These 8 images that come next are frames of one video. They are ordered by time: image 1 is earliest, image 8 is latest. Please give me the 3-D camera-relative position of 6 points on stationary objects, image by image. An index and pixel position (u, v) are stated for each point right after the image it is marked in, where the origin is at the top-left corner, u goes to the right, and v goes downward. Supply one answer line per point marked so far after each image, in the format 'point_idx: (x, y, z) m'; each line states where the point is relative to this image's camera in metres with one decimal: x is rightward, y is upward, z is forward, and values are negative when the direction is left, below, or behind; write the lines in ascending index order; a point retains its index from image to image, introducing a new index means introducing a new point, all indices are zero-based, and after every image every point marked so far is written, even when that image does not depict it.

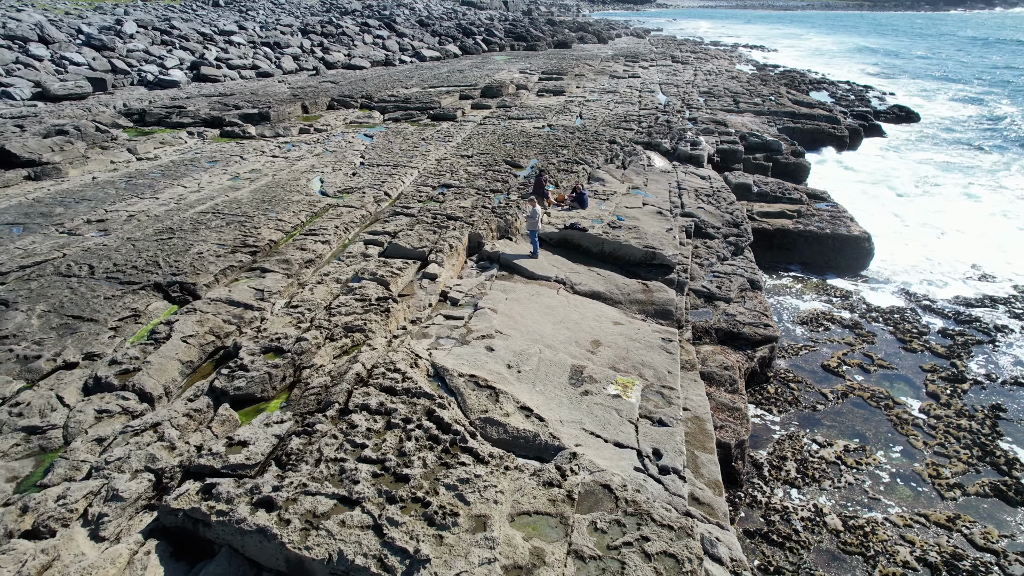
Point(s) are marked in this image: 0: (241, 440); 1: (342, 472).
0: (-2.0, -1.2, +4.8) m
1: (-1.1, -1.3, +4.4) m
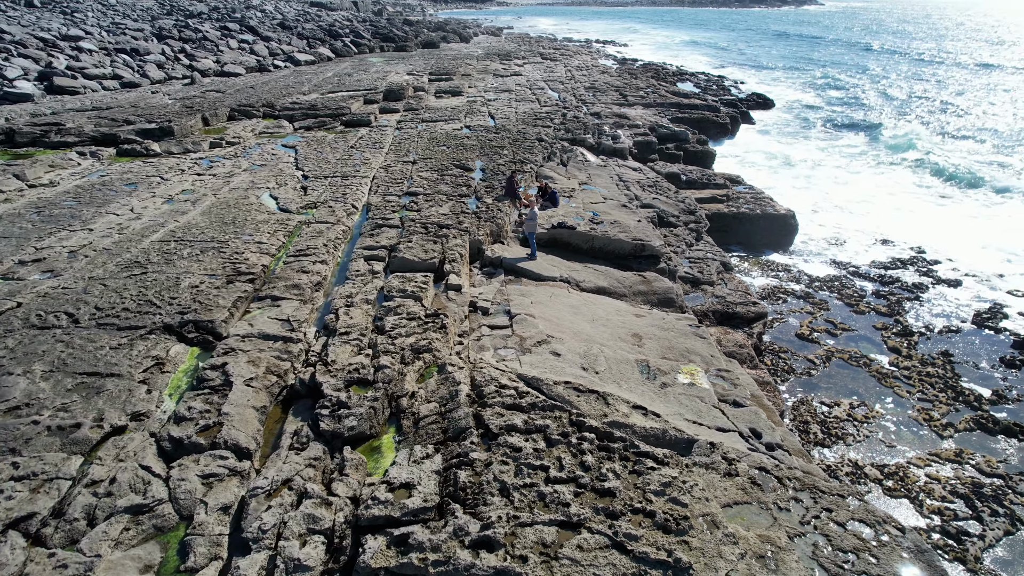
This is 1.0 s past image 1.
0: (-0.7, -1.4, +4.4) m
1: (+0.2, -1.4, +4.2) m
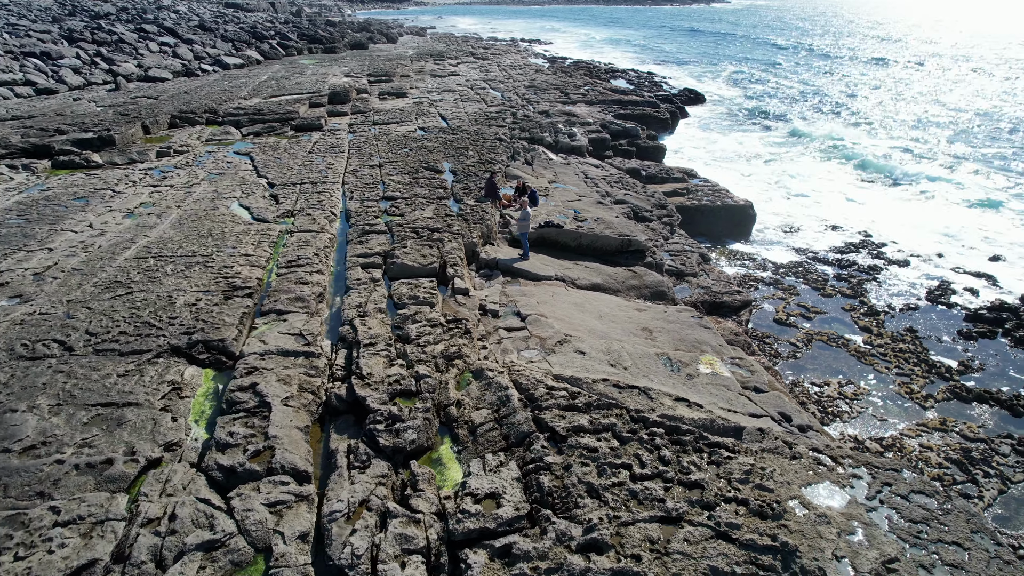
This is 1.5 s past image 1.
0: (-0.1, -1.4, +4.4) m
1: (+0.8, -1.4, +4.2) m
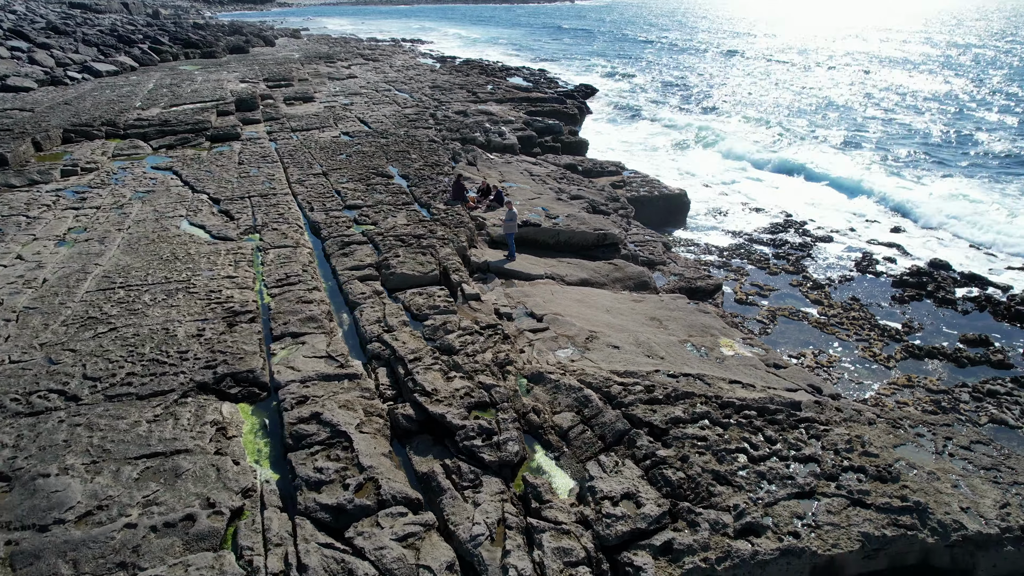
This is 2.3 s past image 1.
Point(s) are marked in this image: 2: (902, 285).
0: (+0.8, -1.4, +4.4) m
1: (+1.7, -1.3, +4.4) m
2: (+7.8, +0.1, +12.7) m
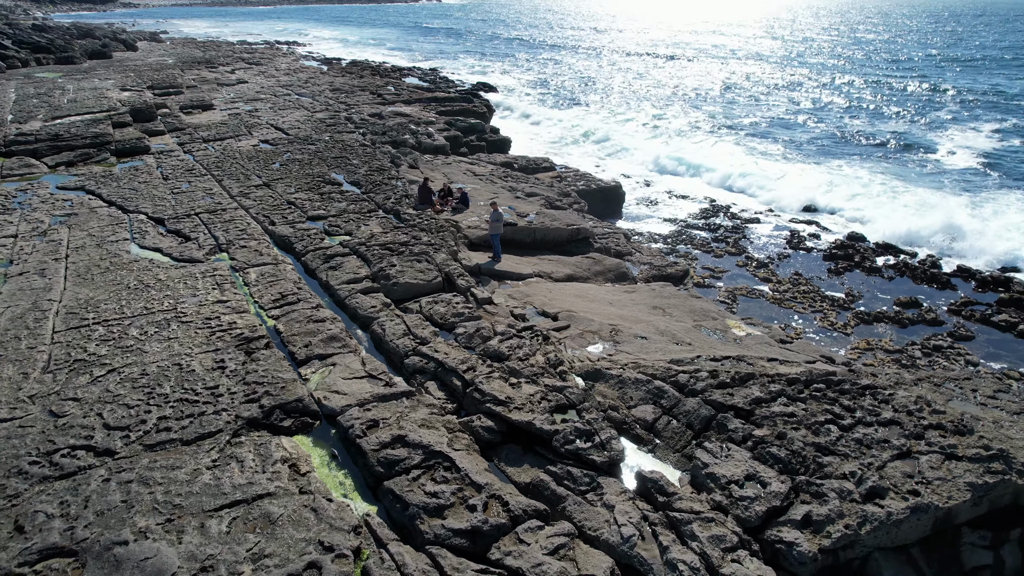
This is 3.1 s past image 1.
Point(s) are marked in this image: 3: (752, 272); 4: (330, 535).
0: (+1.6, -1.3, +4.5) m
1: (+2.6, -1.1, +4.7) m
2: (+7.0, +0.7, +13.9) m
3: (+5.0, +0.3, +13.3) m
4: (-1.2, -1.6, +4.2) m
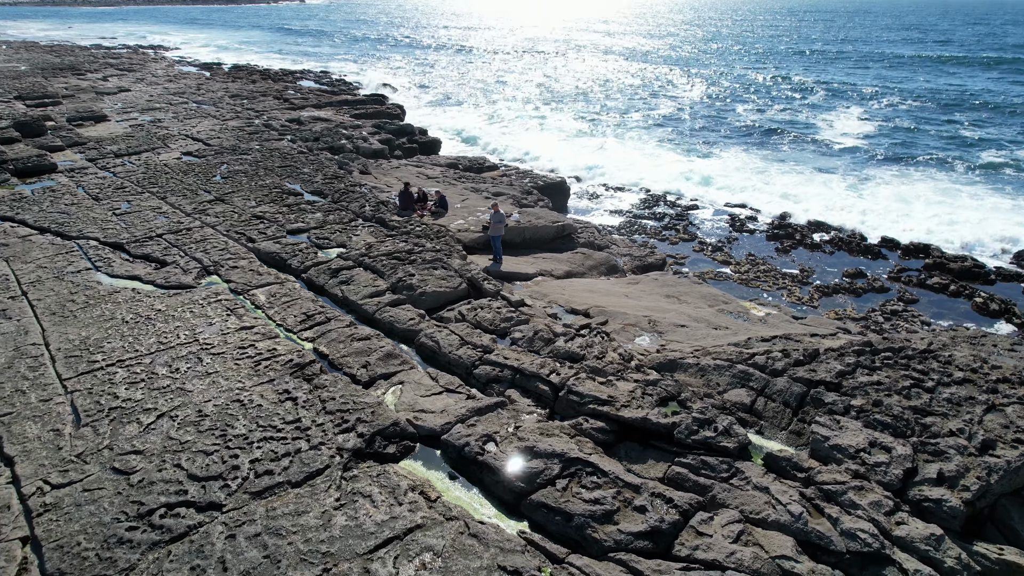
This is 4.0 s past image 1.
0: (+2.7, -1.2, +4.8) m
1: (+3.6, -0.9, +5.2) m
2: (+6.2, +1.2, +15.0) m
3: (+4.4, +0.7, +14.0) m
4: (0.0, -1.7, +4.0) m
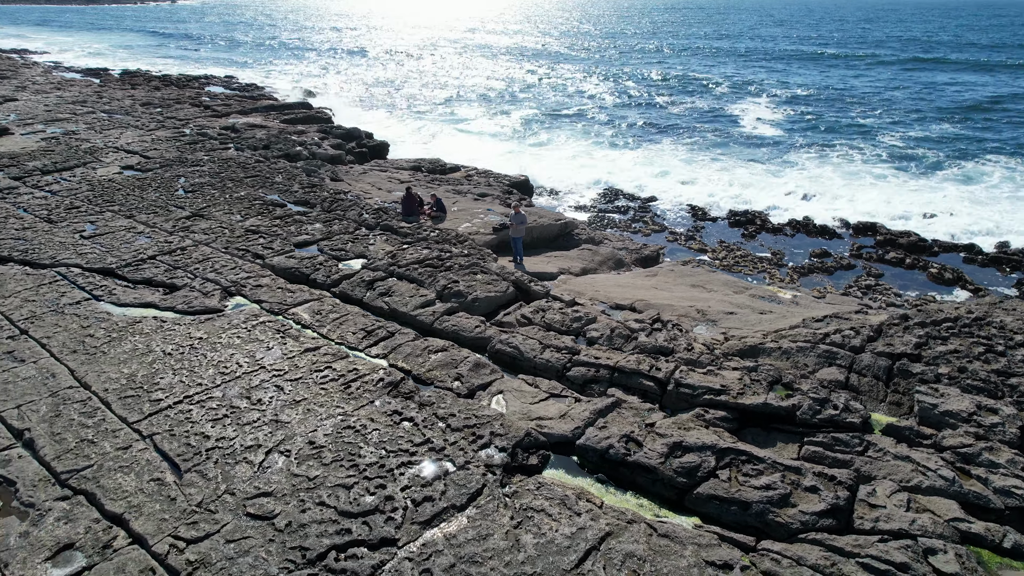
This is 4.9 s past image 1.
0: (+3.8, -1.0, +5.2) m
1: (+4.6, -0.7, +5.7) m
2: (+5.6, +1.6, +15.8) m
3: (+4.0, +1.0, +14.6) m
4: (+1.3, -1.7, +4.0) m
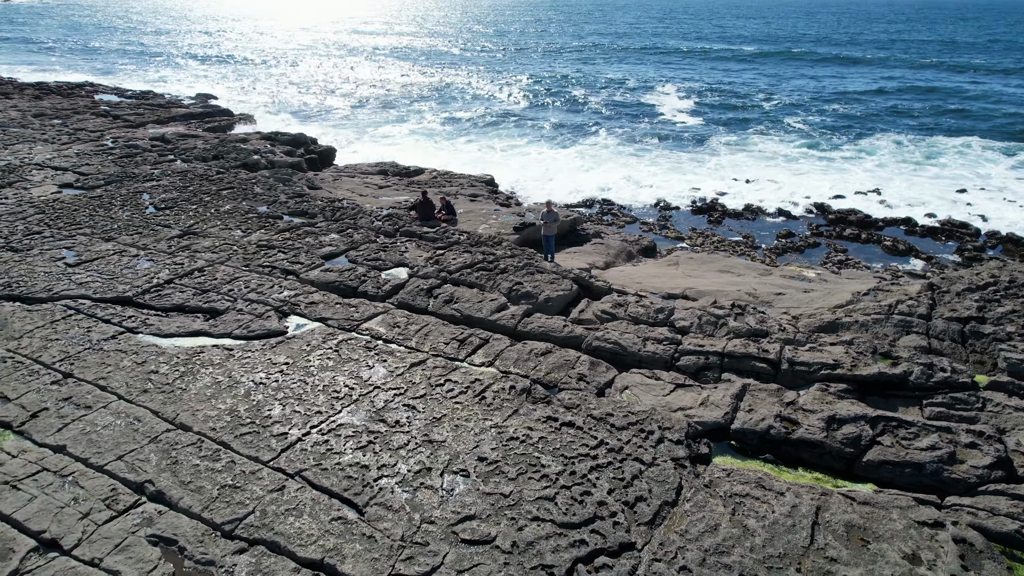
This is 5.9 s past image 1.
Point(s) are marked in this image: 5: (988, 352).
0: (+5.0, -0.7, +5.8) m
1: (+5.7, -0.3, +6.4) m
2: (+5.0, +2.0, +16.5) m
3: (+3.6, +1.3, +15.1) m
4: (+2.8, -1.5, +4.3) m
5: (+4.7, -0.6, +6.2) m
